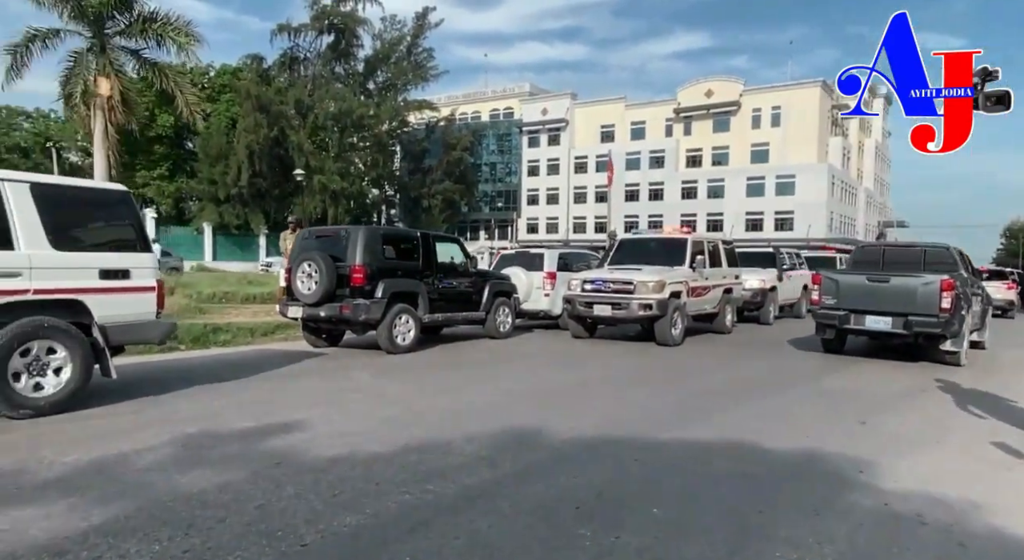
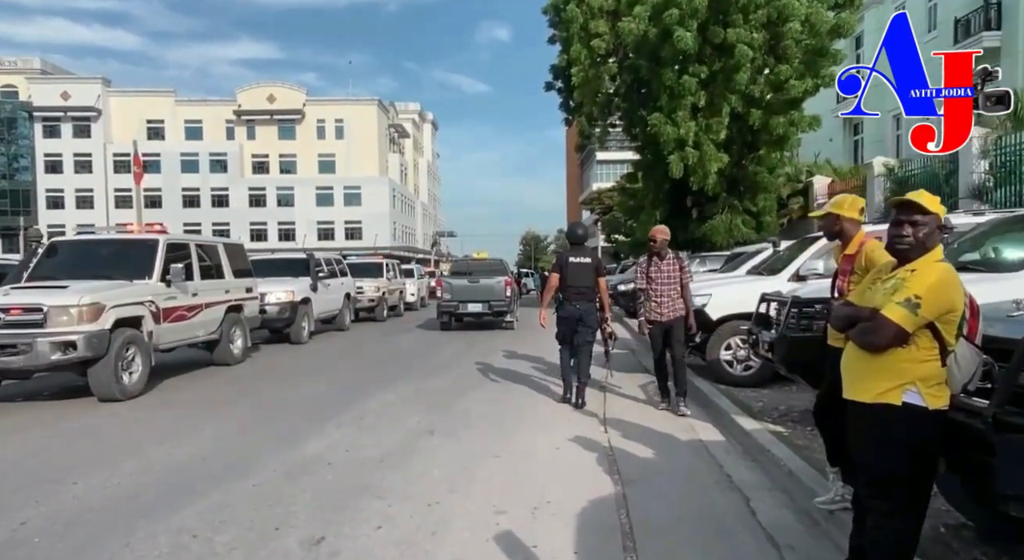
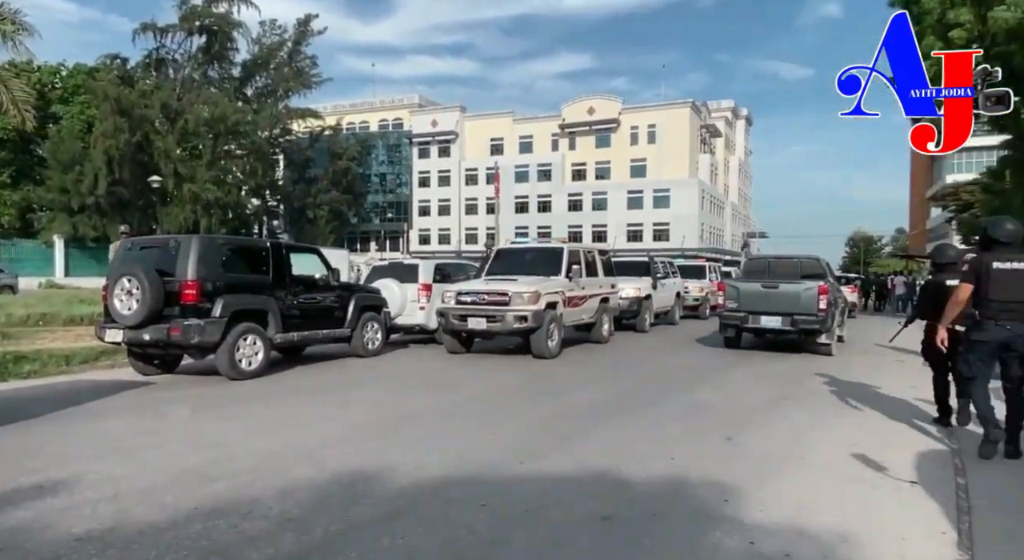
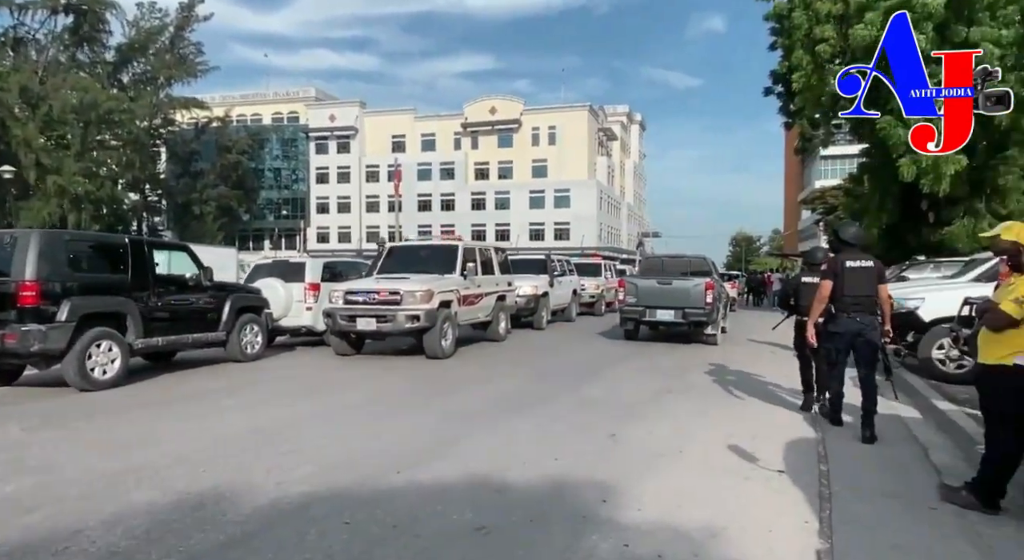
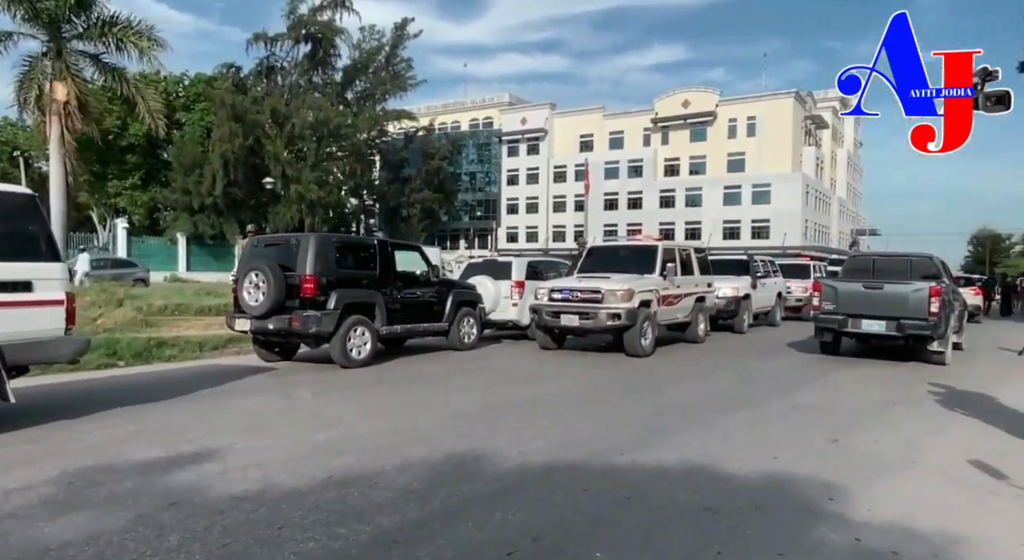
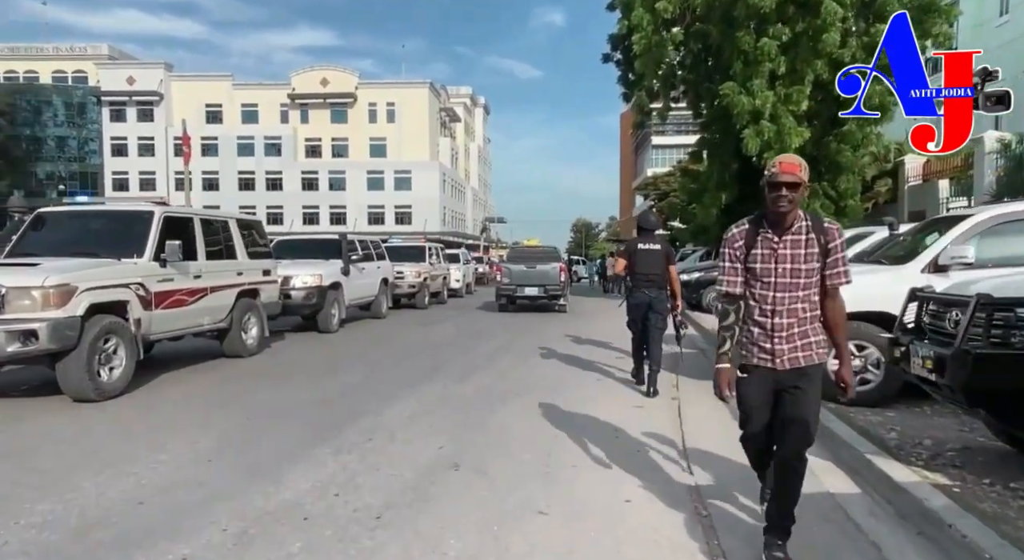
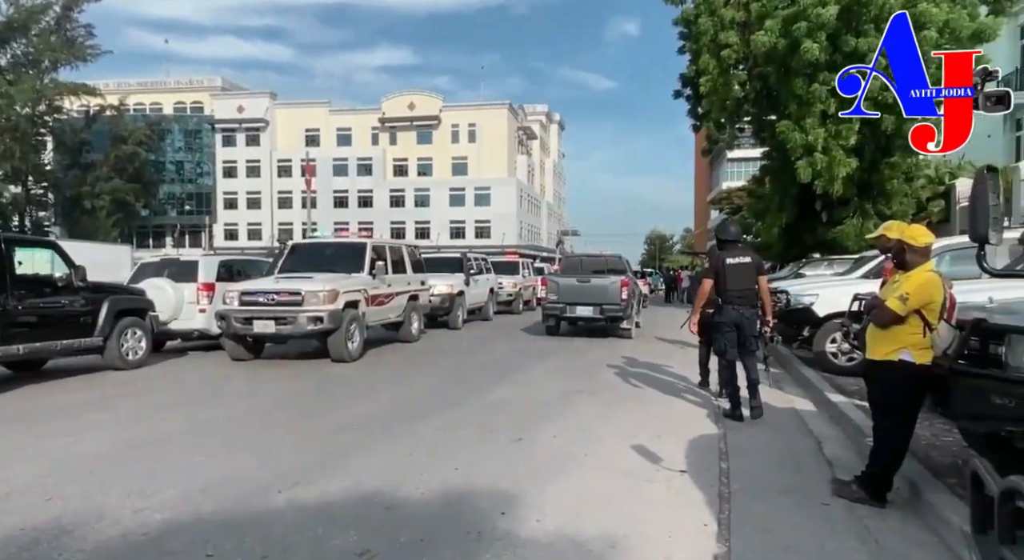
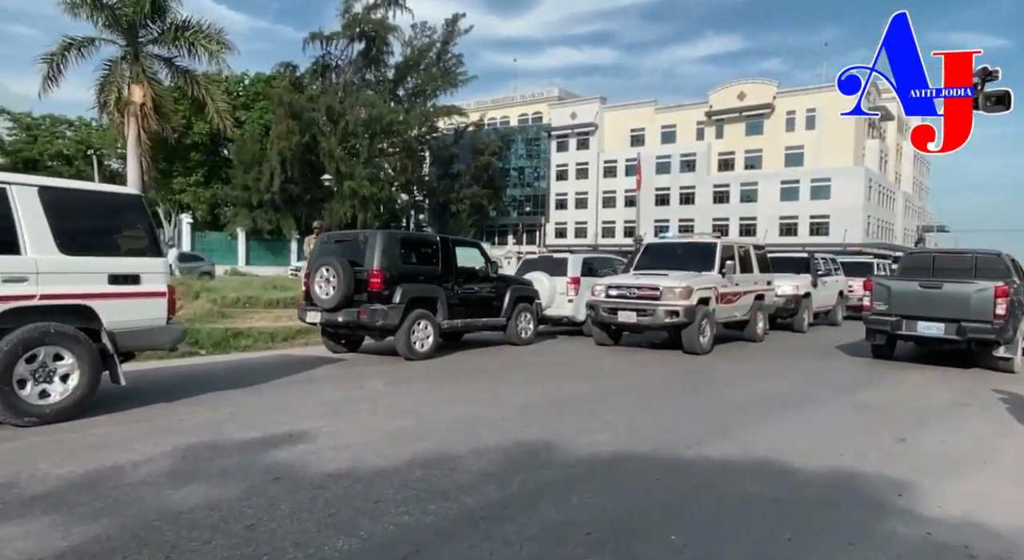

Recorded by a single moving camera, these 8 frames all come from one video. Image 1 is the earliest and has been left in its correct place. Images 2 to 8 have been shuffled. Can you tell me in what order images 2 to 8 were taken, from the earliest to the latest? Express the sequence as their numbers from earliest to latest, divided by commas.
8, 5, 3, 4, 7, 2, 6
